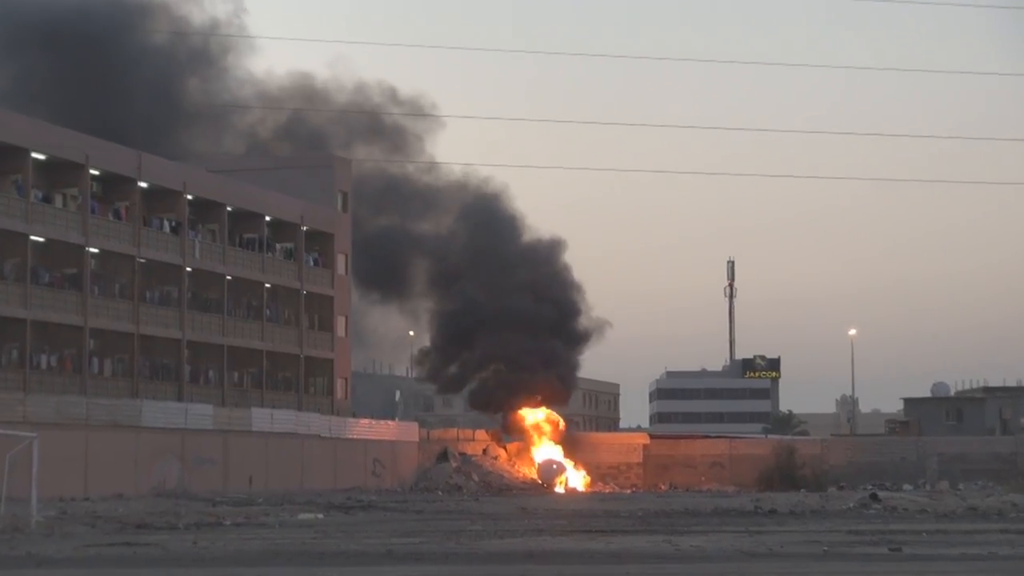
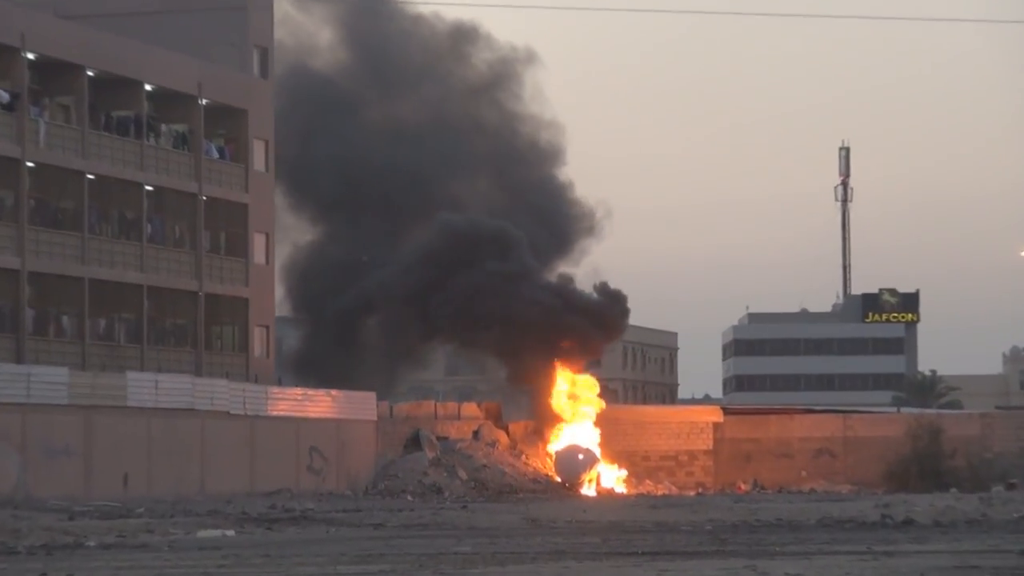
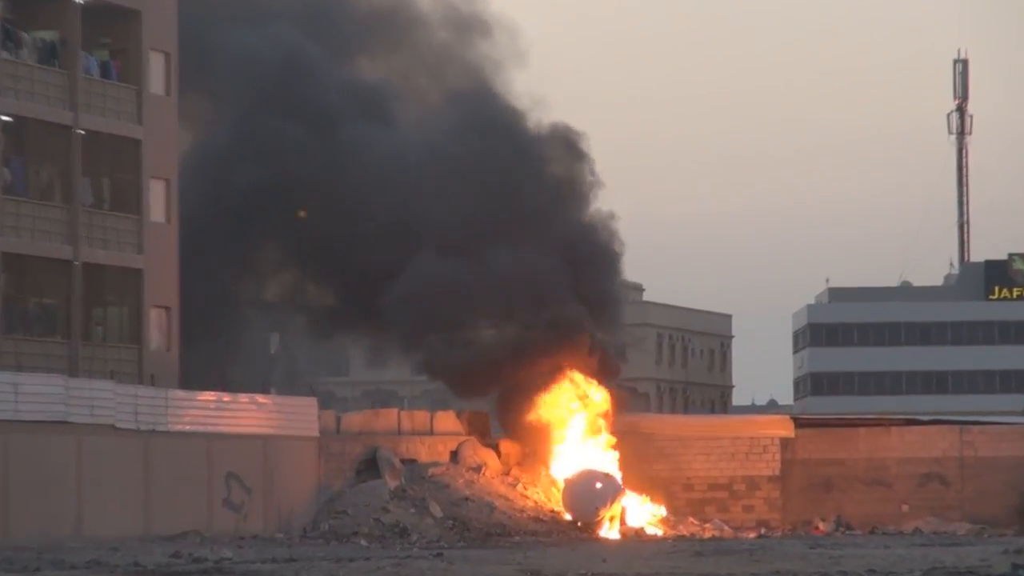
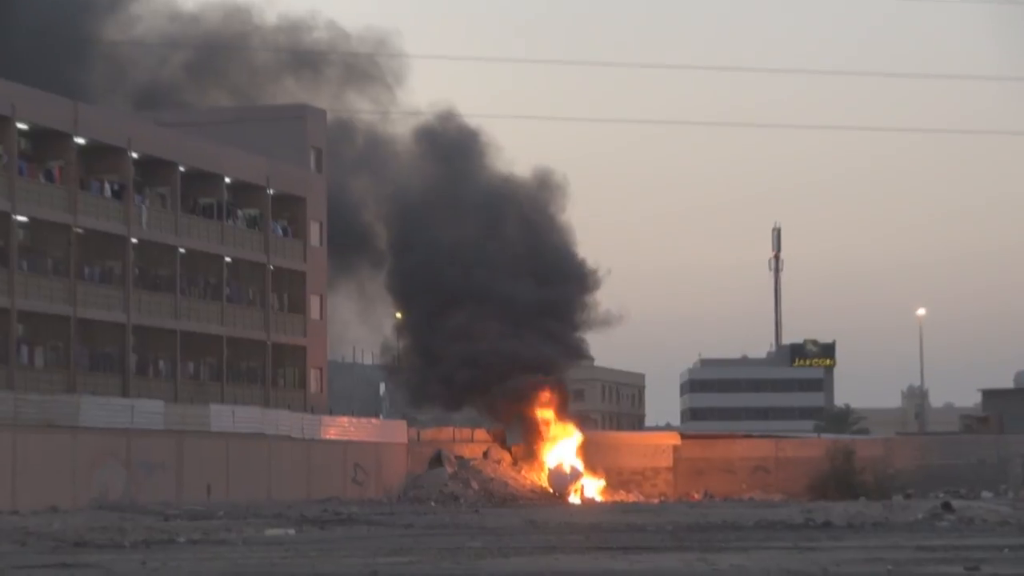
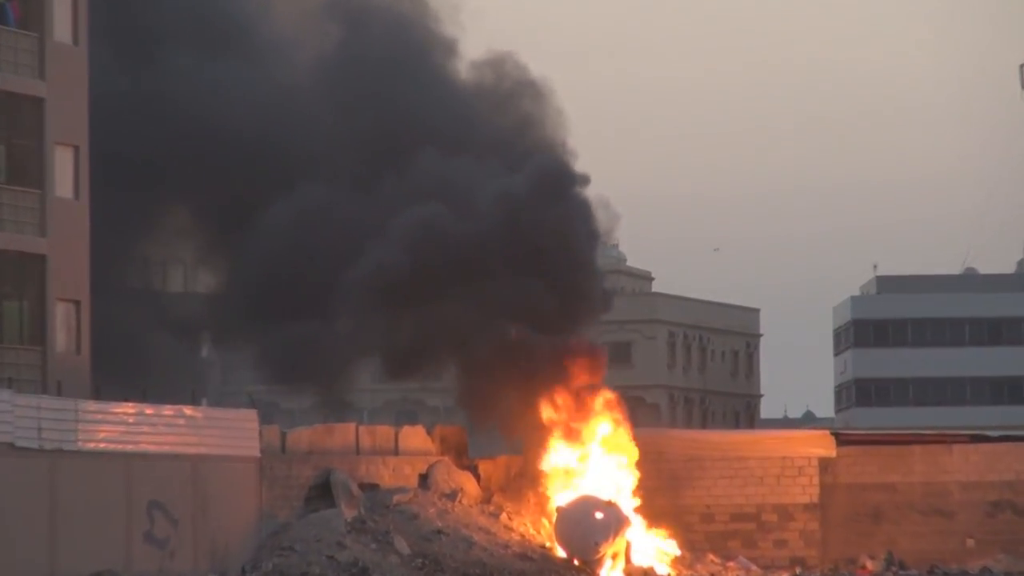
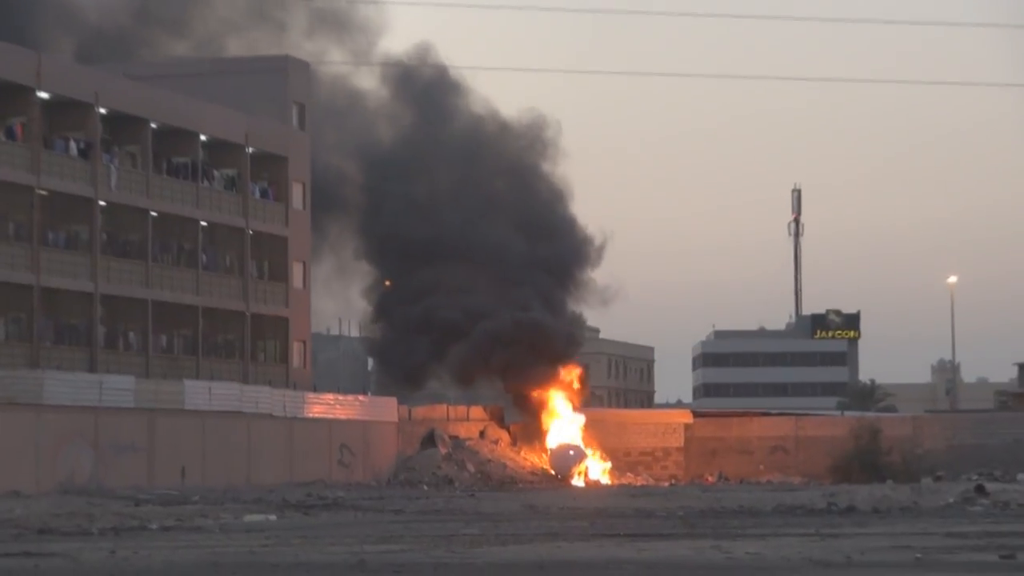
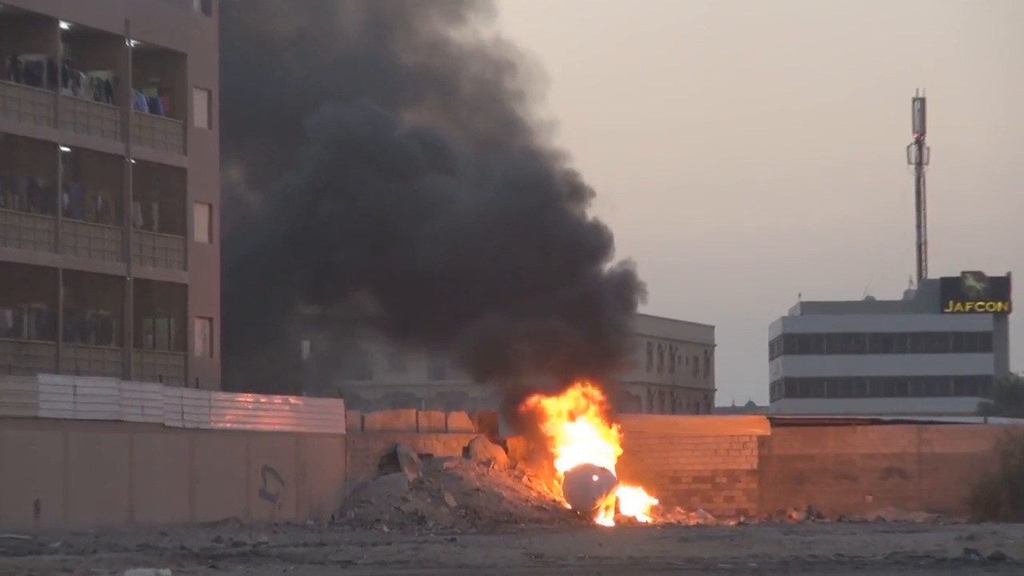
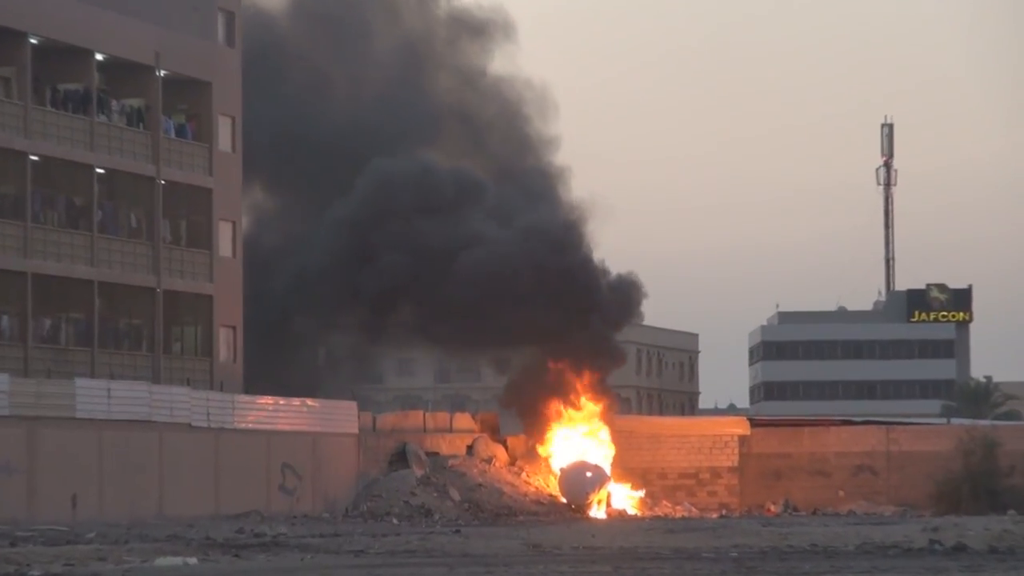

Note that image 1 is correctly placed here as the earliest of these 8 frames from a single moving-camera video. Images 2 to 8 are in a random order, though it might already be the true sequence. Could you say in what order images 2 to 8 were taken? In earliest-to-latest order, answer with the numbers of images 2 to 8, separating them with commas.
4, 6, 2, 8, 7, 3, 5
